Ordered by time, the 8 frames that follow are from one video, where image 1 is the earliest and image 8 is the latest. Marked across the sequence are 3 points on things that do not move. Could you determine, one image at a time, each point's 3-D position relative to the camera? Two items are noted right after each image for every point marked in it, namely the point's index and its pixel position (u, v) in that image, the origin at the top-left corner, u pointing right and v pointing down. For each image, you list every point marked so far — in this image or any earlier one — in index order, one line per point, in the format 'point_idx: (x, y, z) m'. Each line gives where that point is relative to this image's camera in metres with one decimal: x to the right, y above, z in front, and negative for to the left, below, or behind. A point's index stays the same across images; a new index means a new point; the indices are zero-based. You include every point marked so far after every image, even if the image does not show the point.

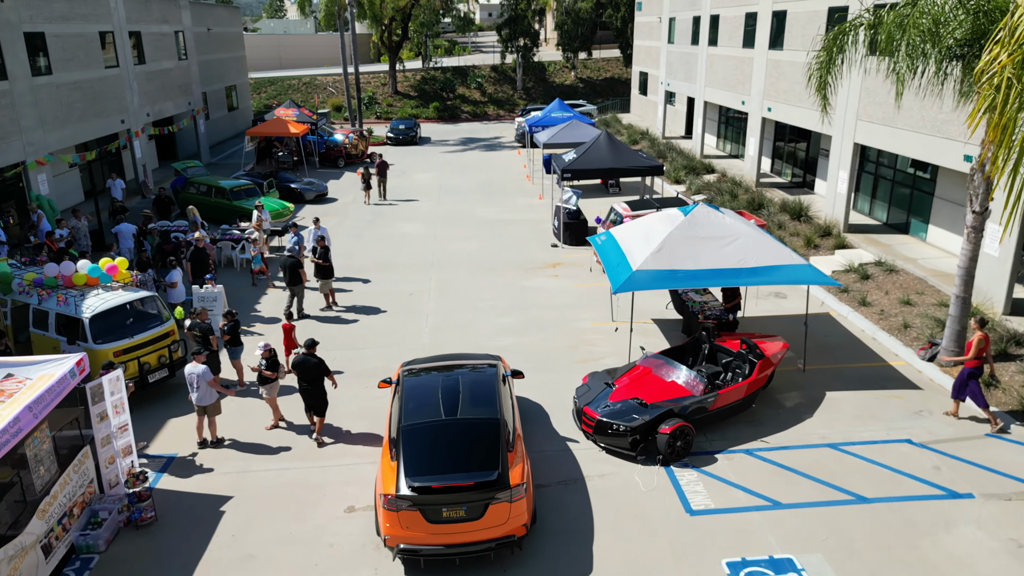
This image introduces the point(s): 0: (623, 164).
0: (+2.9, +3.2, +18.9) m
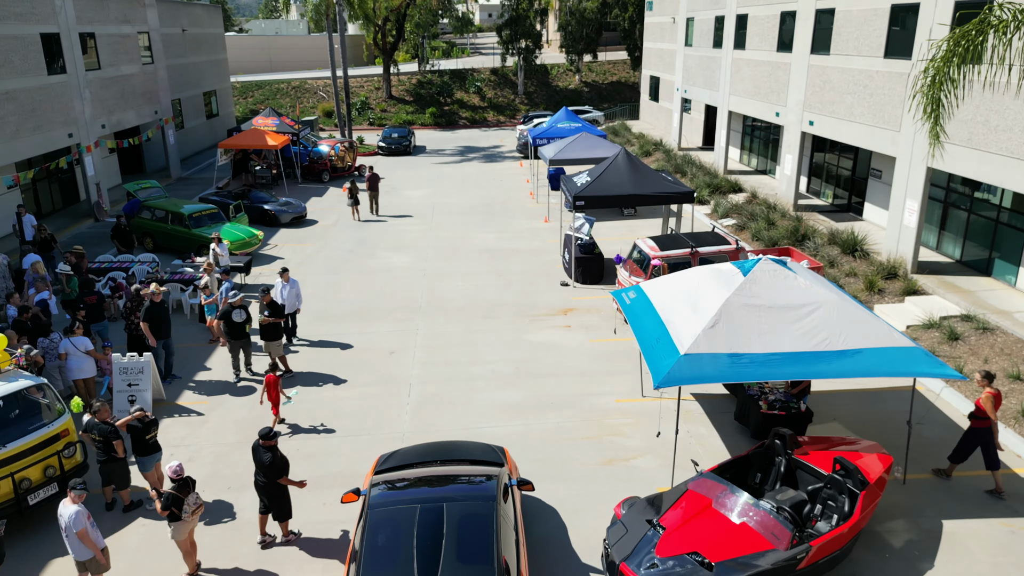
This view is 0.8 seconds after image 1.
0: (+3.0, +2.2, +16.0) m
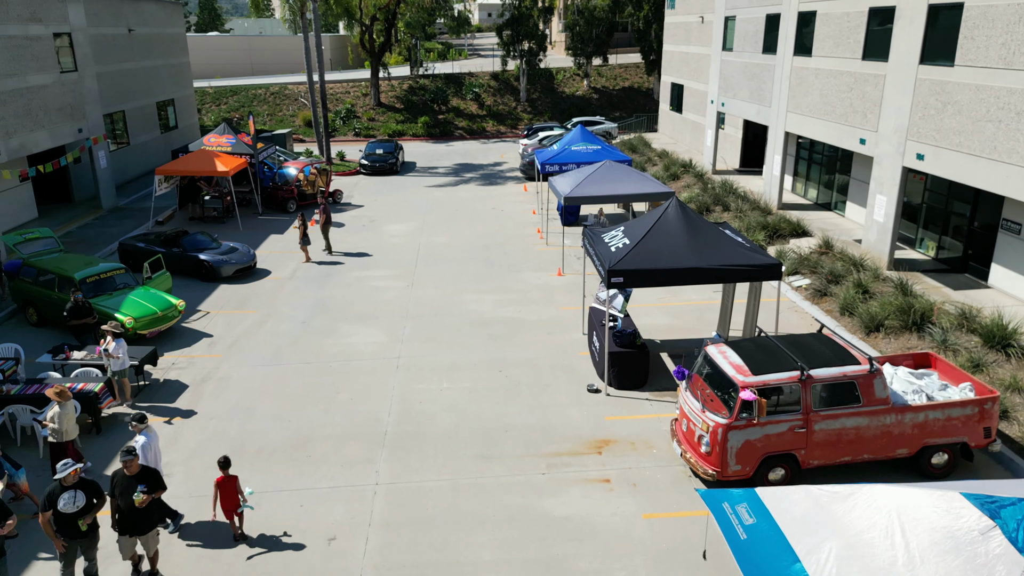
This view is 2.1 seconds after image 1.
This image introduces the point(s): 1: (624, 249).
0: (+3.1, +0.5, +11.2) m
1: (+1.8, +0.6, +11.4) m
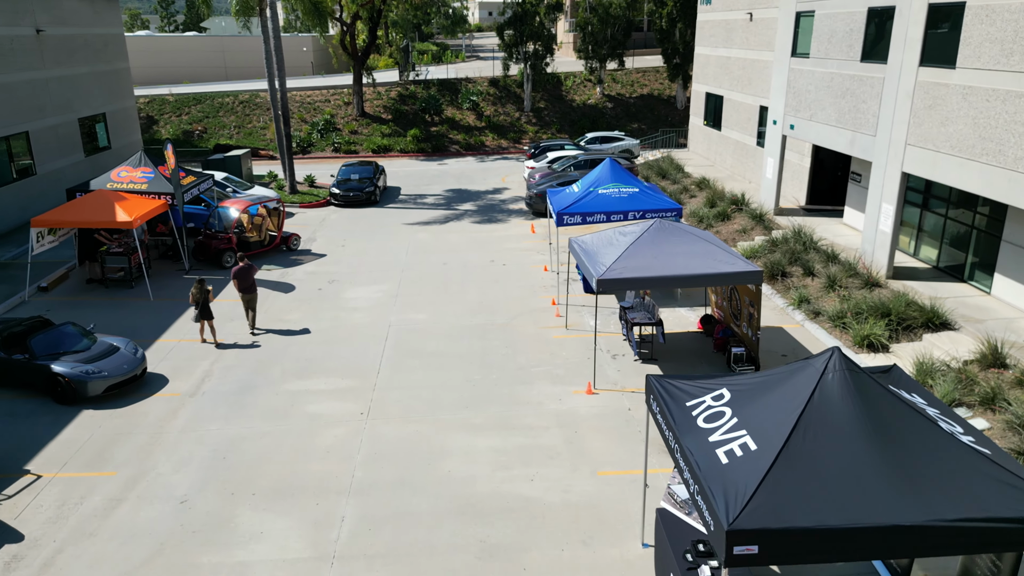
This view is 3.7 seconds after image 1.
0: (+3.2, -1.6, +5.5) m
1: (+1.9, -1.4, +5.7) m
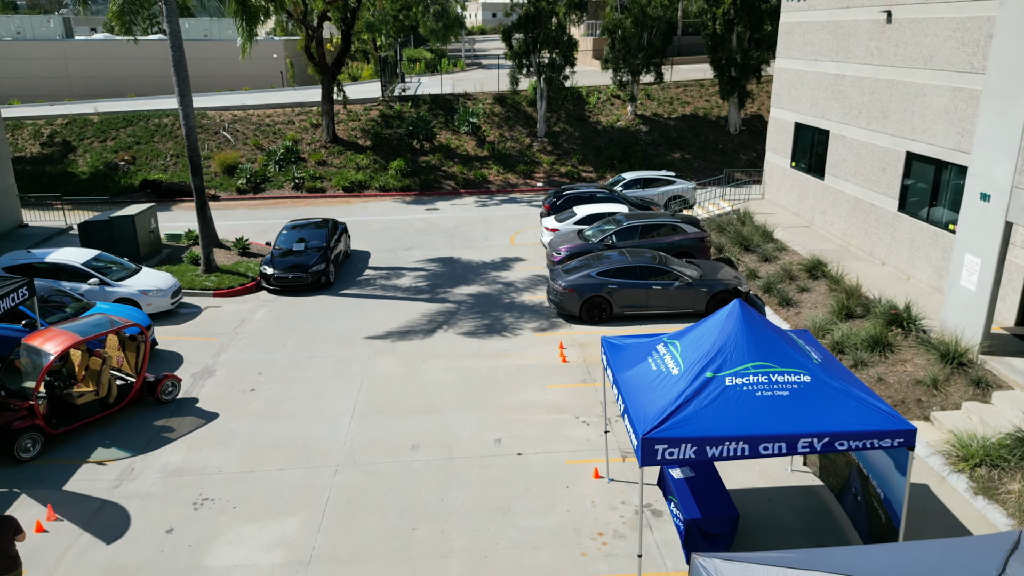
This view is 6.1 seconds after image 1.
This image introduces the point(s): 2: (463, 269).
0: (+3.4, -4.5, -2.8) m
1: (+2.1, -4.4, -2.5) m
2: (-1.3, +0.5, +19.3) m
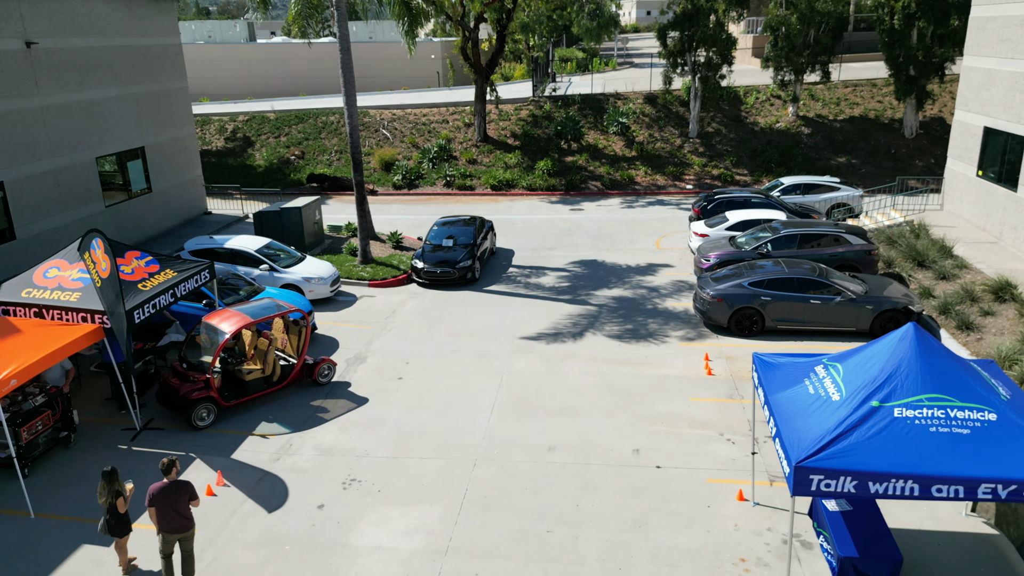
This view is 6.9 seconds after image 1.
0: (+2.7, -4.8, -3.5) m
1: (+1.5, -4.5, -2.9) m
2: (+2.5, +0.4, +19.1) m
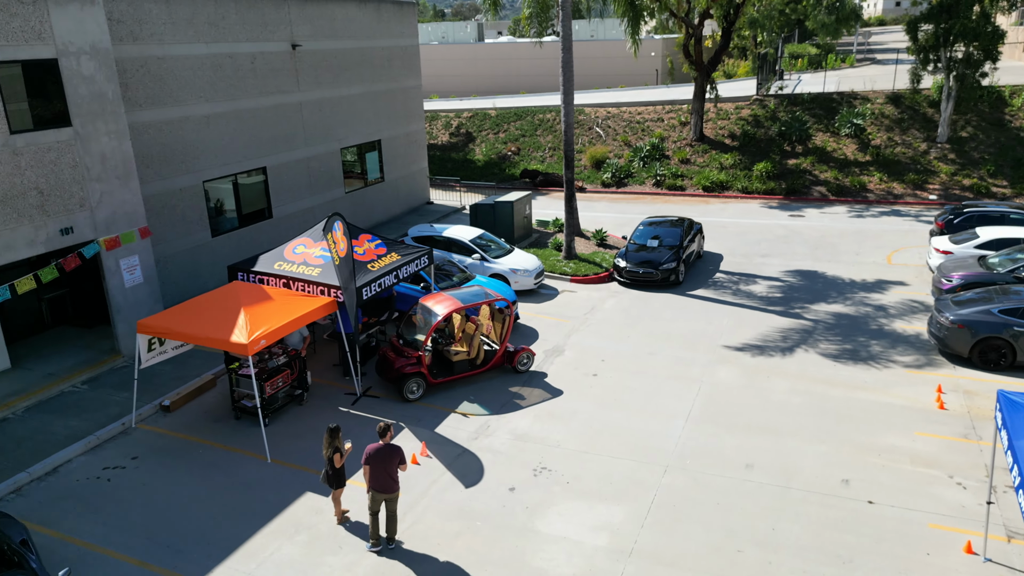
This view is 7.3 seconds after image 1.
0: (+1.3, -4.9, -4.0) m
1: (+0.3, -4.6, -3.2) m
2: (+7.6, +0.1, +17.7) m
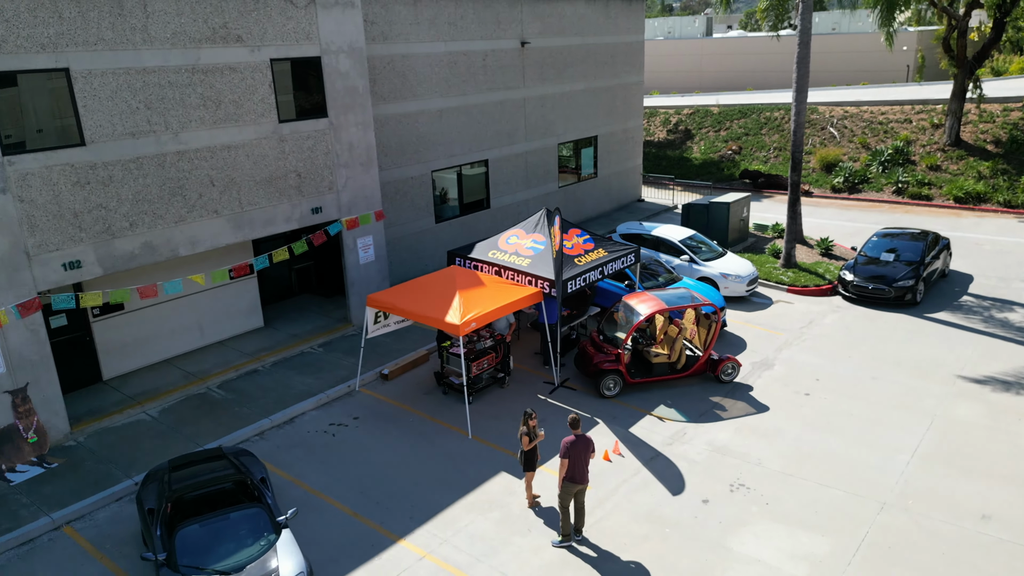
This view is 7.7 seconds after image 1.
0: (-0.2, -5.0, -4.1) m
1: (-0.9, -4.6, -3.1) m
2: (+12.2, -0.7, +14.9) m
